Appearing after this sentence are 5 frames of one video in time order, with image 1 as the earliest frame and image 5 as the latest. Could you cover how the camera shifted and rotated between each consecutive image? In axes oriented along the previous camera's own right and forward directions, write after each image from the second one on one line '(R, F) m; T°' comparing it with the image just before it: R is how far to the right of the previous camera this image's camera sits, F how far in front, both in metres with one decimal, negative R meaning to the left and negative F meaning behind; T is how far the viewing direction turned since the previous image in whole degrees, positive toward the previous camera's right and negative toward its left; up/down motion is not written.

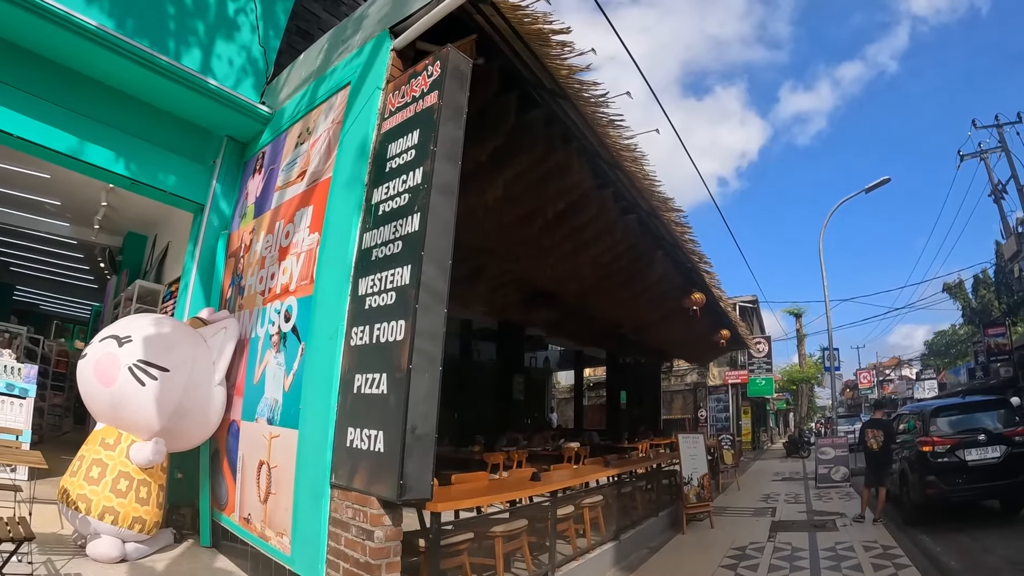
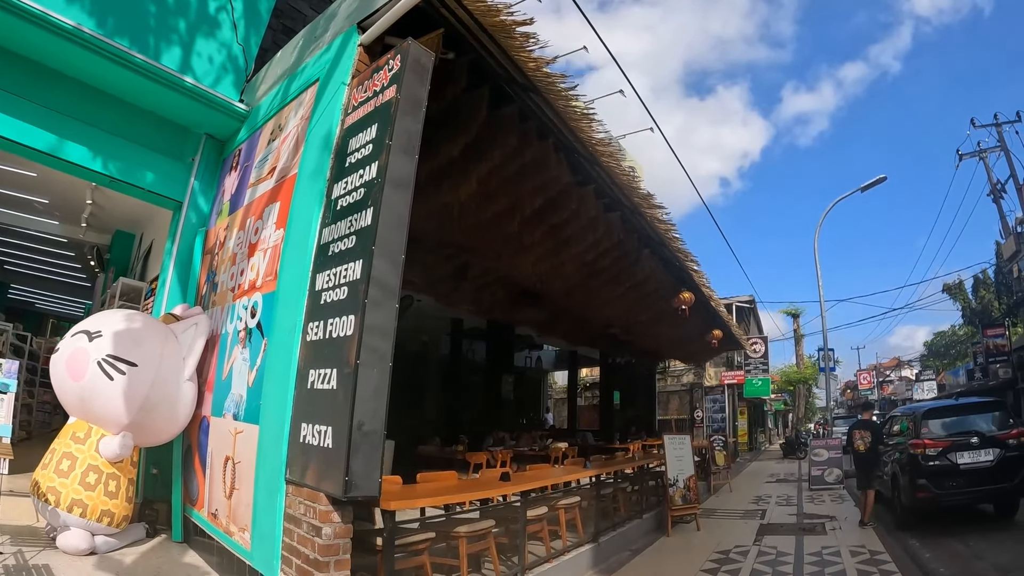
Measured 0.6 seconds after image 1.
(+0.4, 0.0) m; -1°
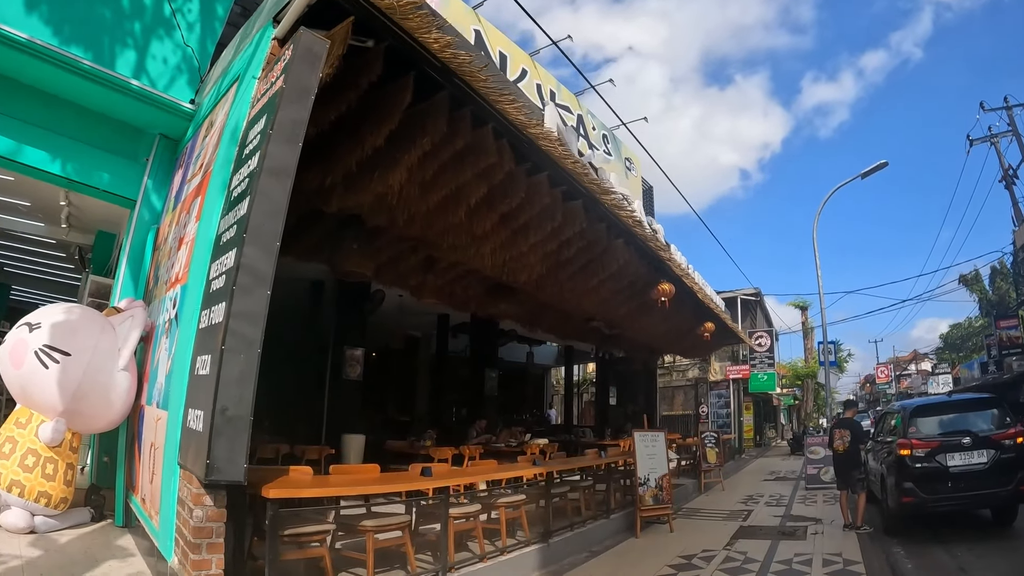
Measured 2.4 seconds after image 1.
(+1.1, +0.1) m; -5°
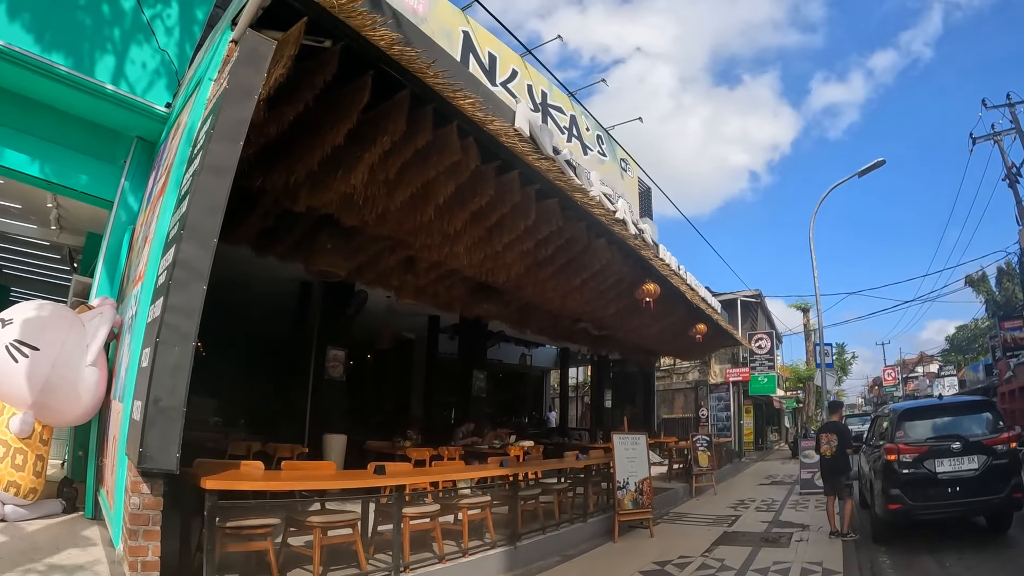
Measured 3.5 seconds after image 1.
(+0.5, +0.1) m; -2°
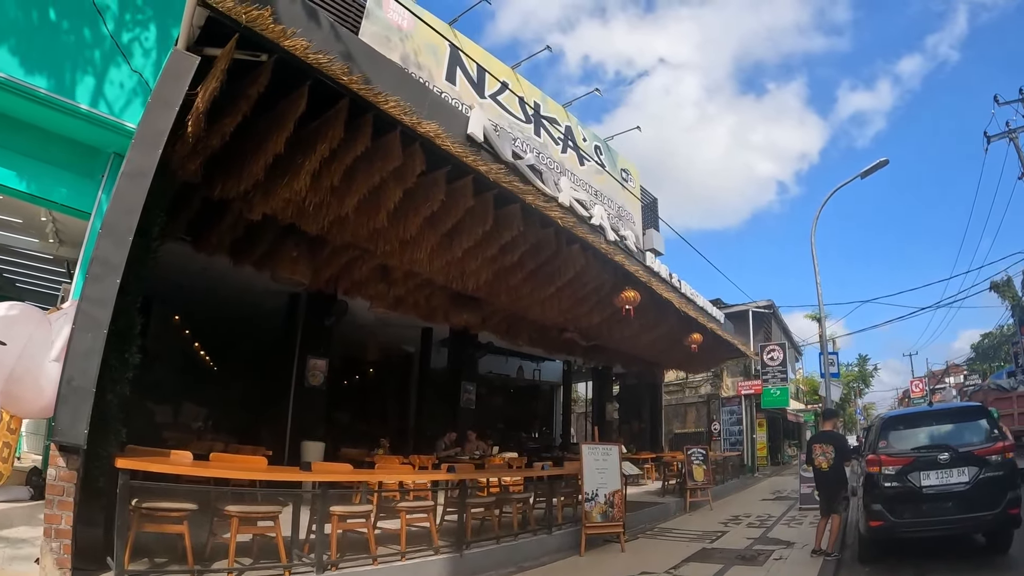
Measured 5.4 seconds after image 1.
(+1.0, +0.1) m; -5°
